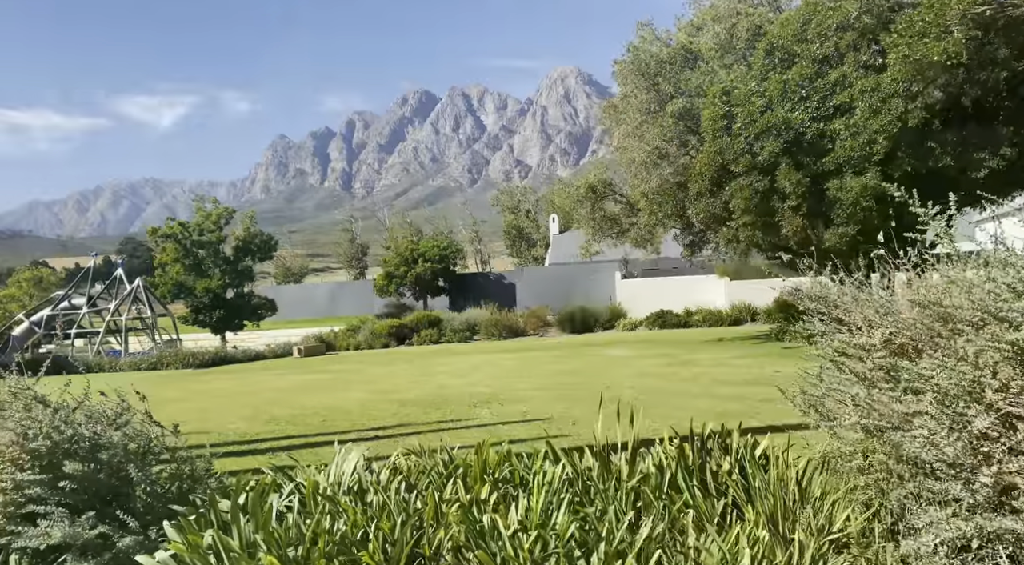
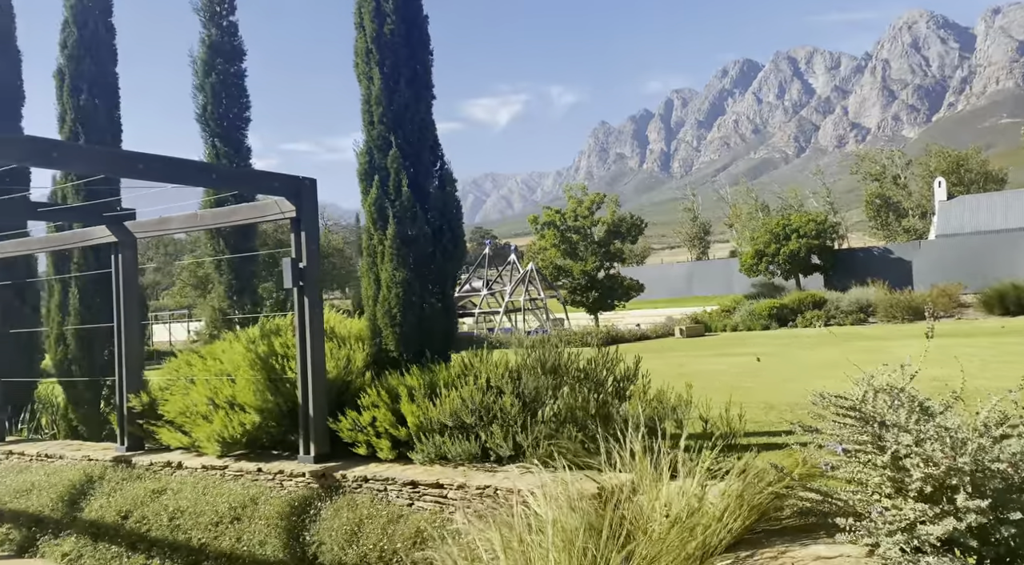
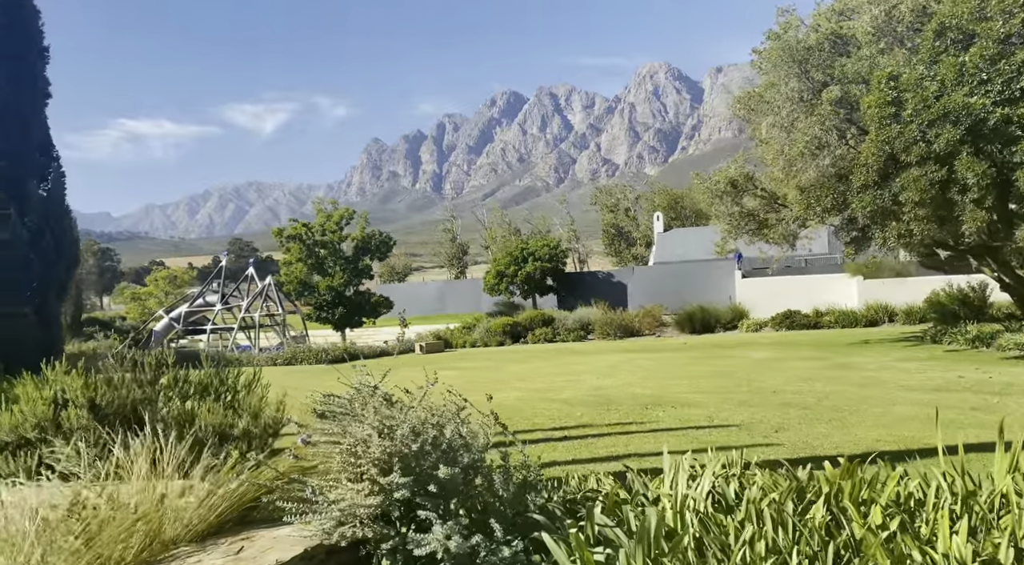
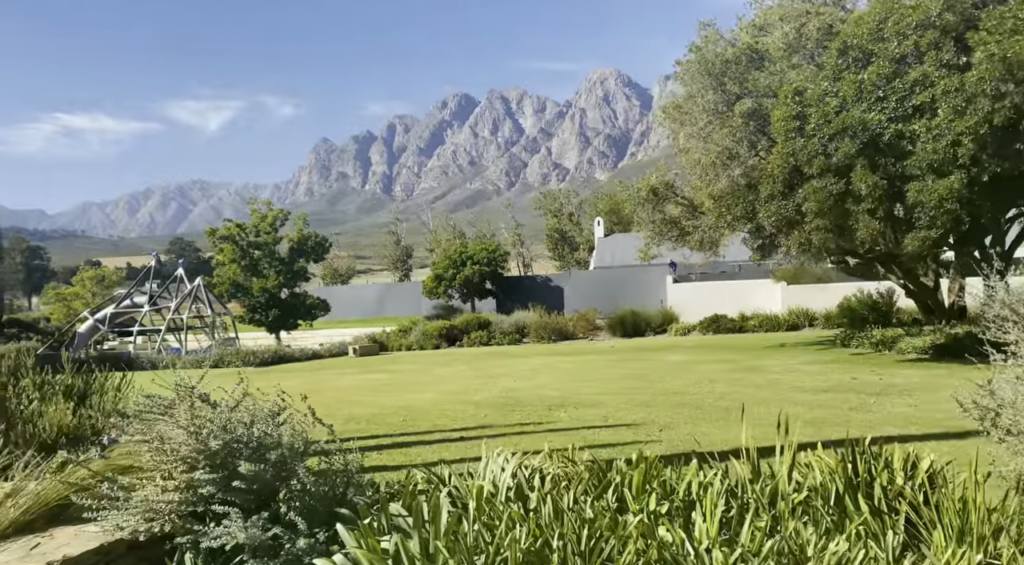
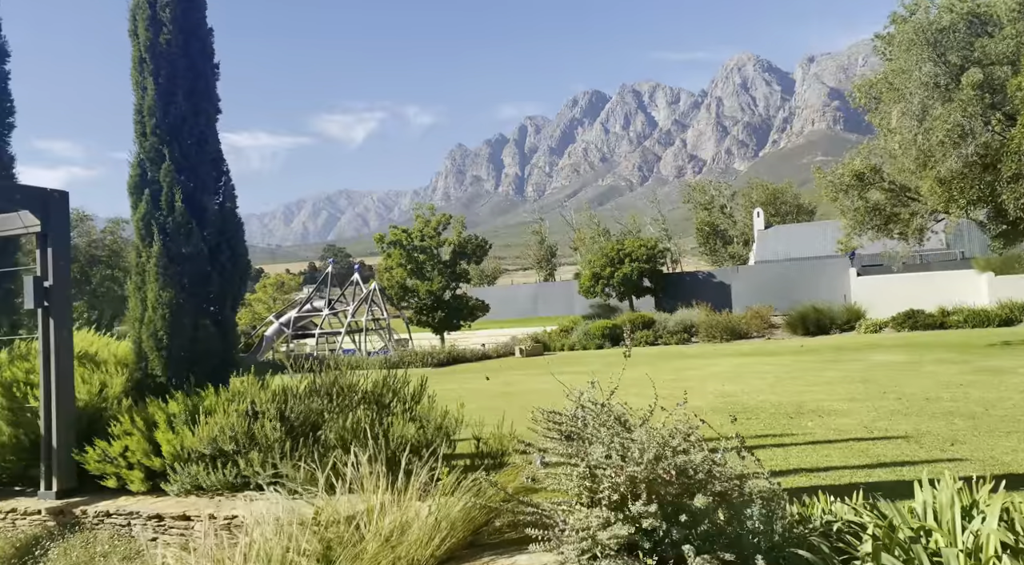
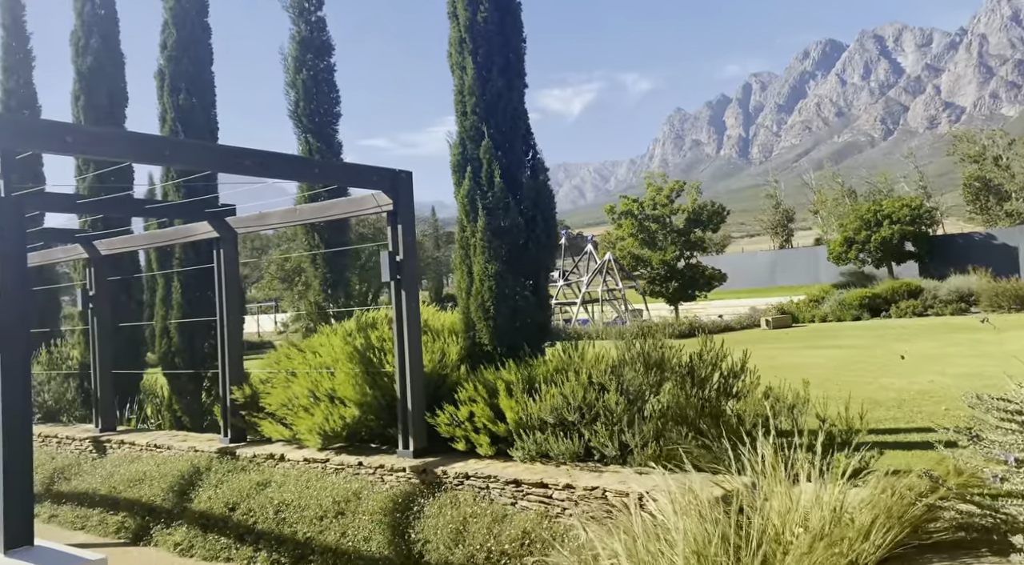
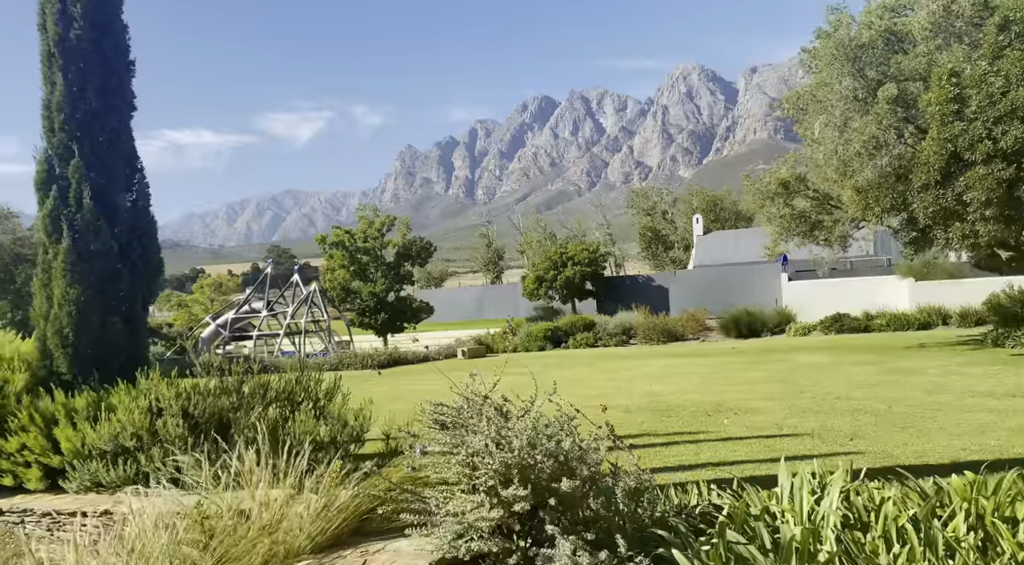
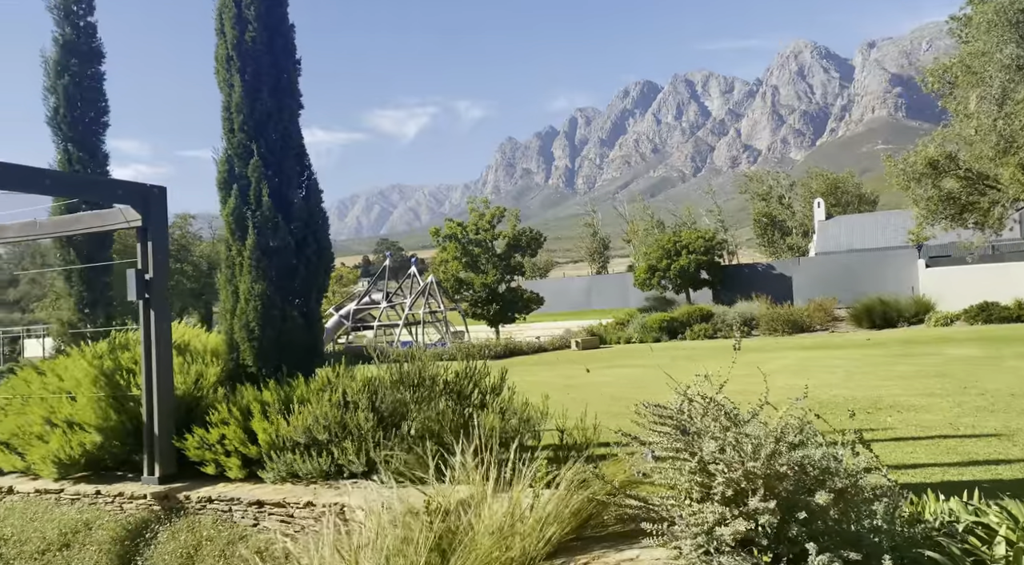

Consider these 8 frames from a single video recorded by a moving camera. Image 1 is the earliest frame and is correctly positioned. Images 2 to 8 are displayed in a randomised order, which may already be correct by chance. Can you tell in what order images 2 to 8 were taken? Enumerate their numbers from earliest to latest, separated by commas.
4, 3, 7, 5, 8, 2, 6
